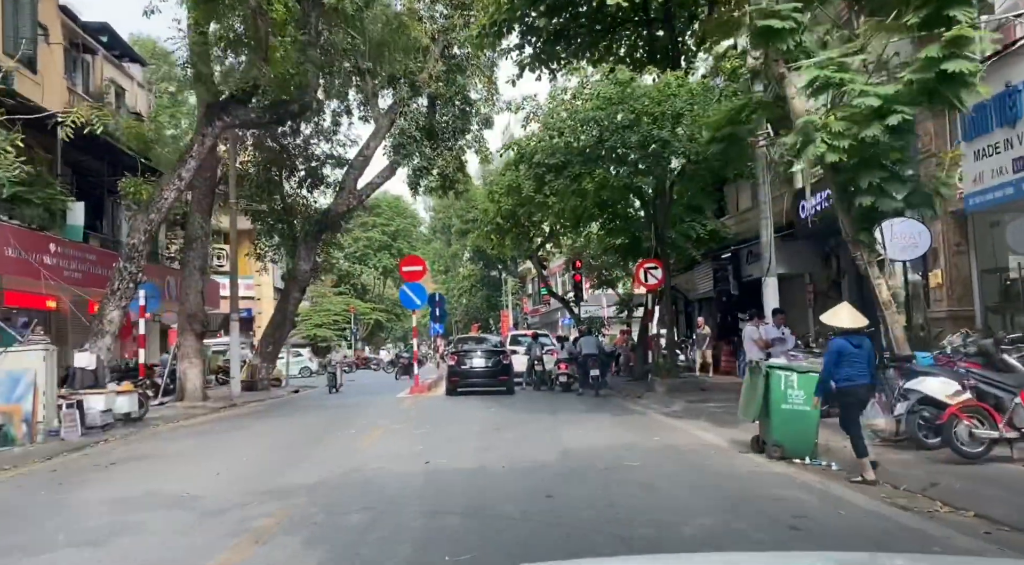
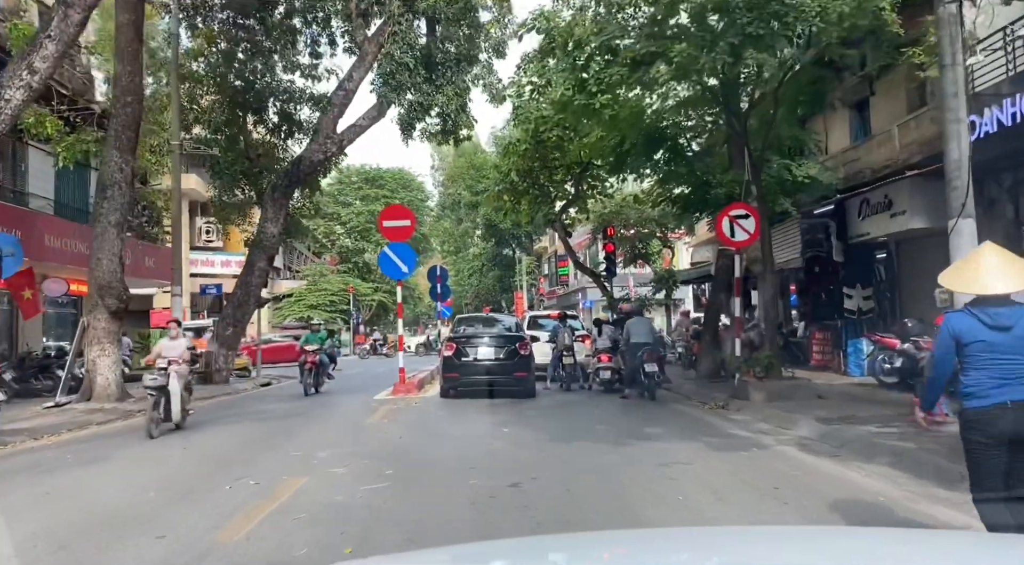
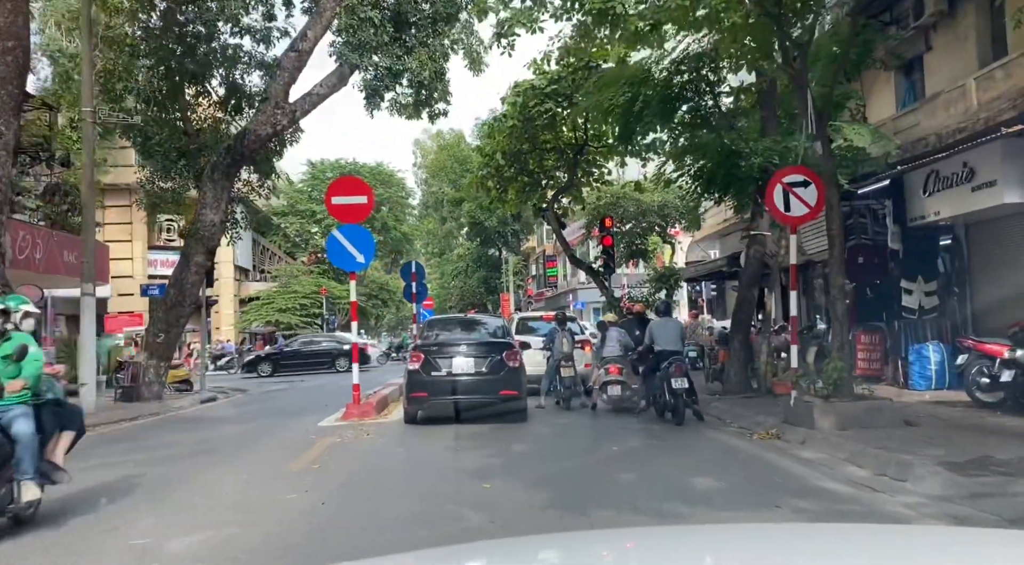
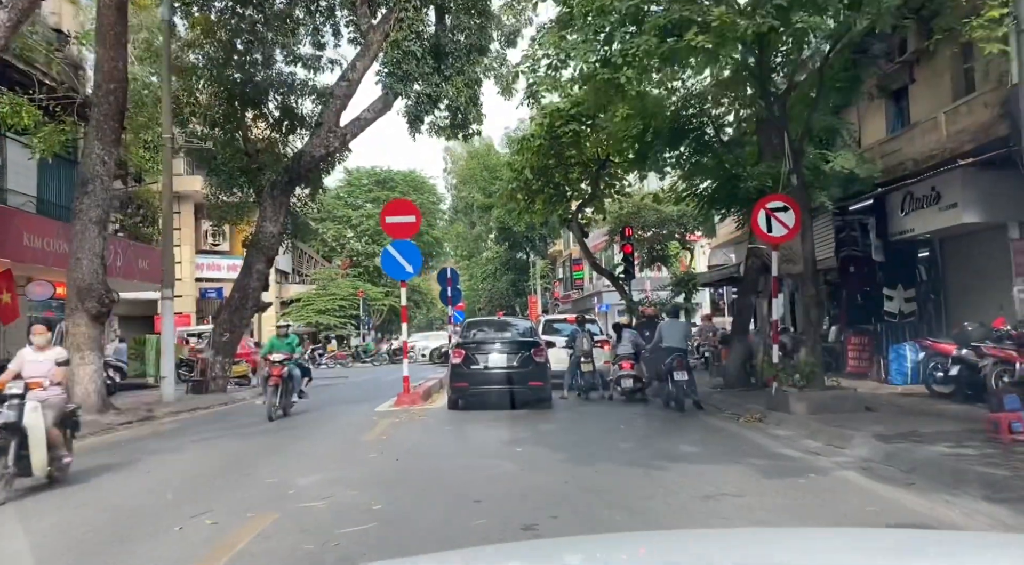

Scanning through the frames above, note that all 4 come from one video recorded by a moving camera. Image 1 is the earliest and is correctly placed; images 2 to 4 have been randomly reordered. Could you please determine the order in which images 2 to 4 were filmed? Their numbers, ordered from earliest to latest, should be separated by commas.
2, 4, 3
